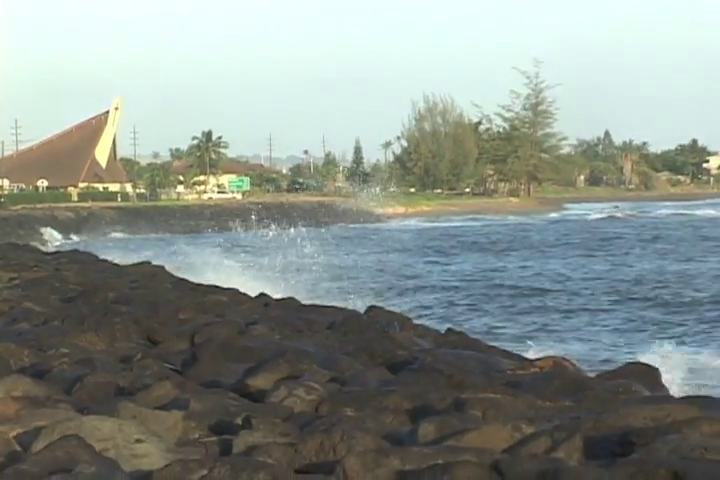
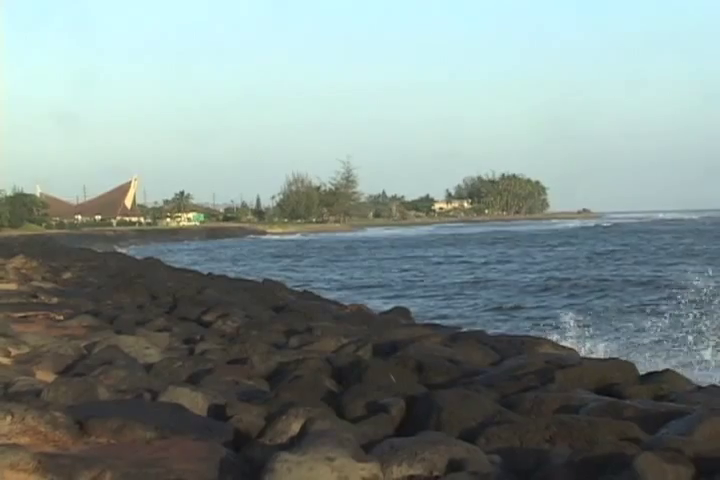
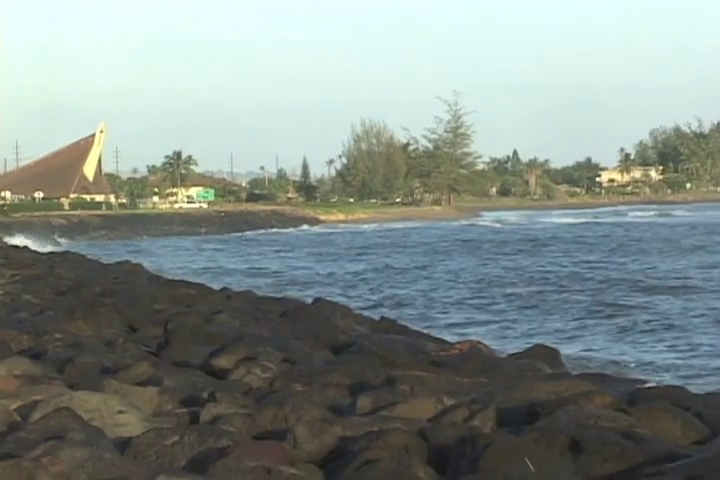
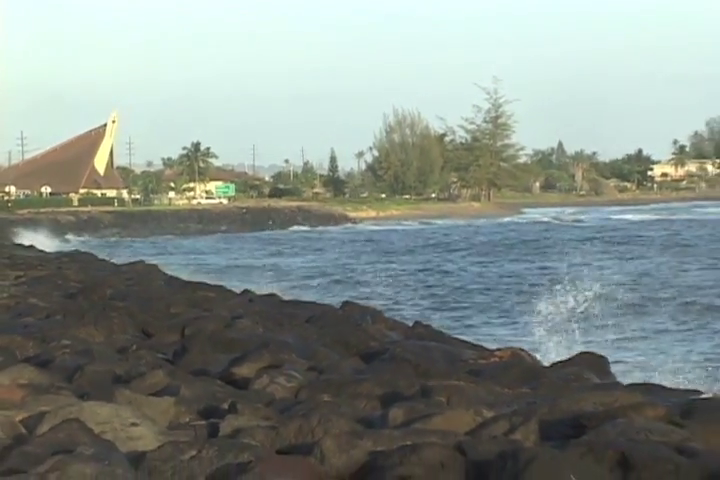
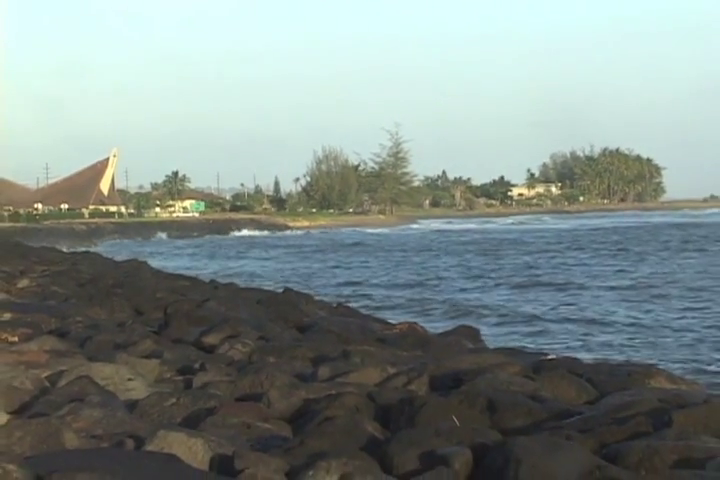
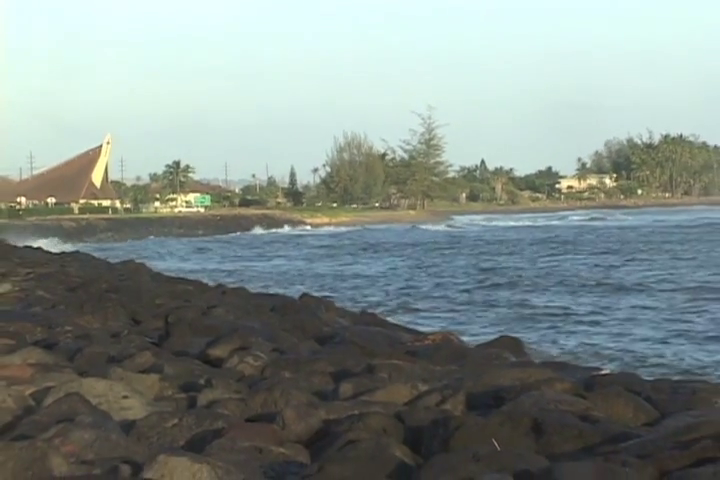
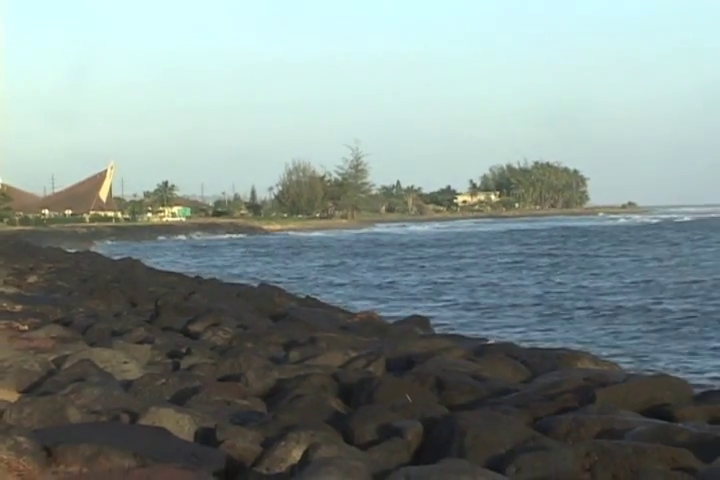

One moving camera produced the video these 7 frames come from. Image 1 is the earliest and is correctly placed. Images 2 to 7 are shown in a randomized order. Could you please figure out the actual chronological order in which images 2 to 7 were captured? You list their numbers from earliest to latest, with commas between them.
4, 3, 6, 5, 7, 2
